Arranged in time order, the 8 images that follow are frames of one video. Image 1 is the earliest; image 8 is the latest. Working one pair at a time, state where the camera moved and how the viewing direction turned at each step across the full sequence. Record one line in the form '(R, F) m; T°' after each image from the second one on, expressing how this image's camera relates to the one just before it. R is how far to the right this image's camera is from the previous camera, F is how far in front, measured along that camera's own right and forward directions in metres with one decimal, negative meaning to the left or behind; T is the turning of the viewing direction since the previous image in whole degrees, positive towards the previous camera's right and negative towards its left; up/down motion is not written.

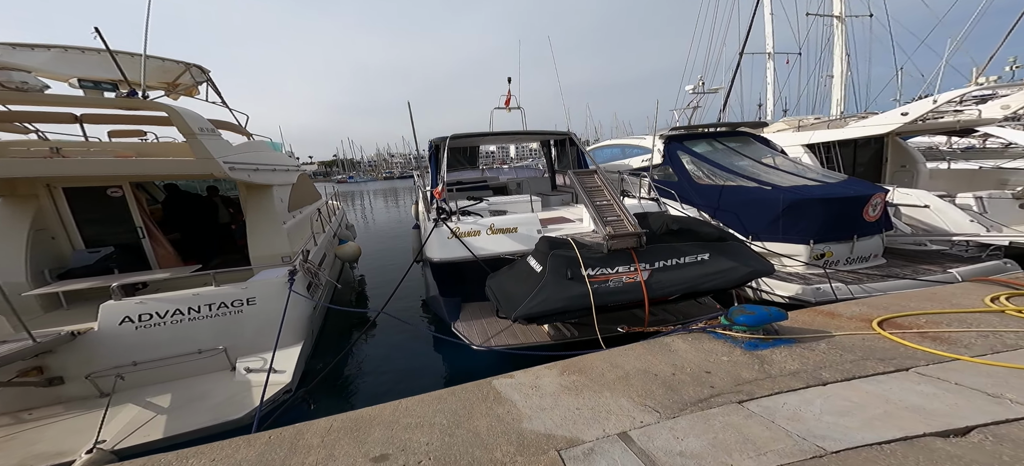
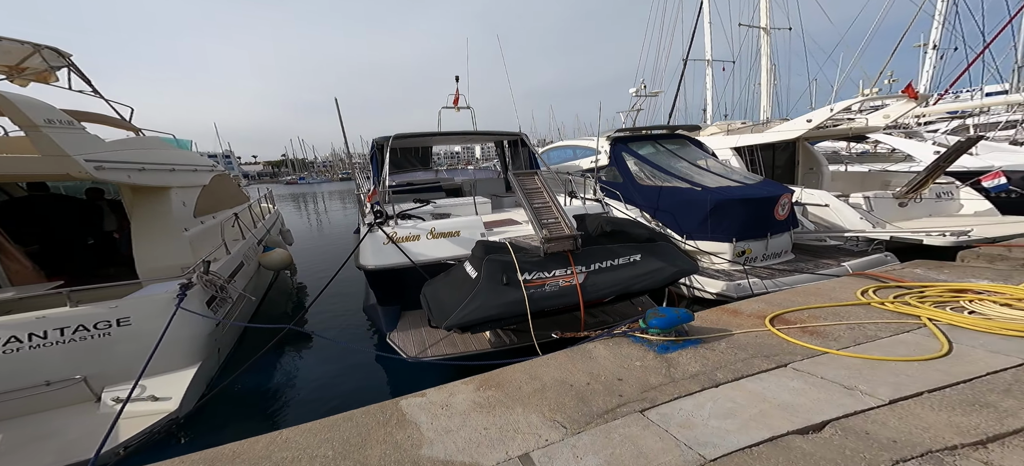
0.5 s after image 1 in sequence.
(+0.1, 0.0) m; +7°
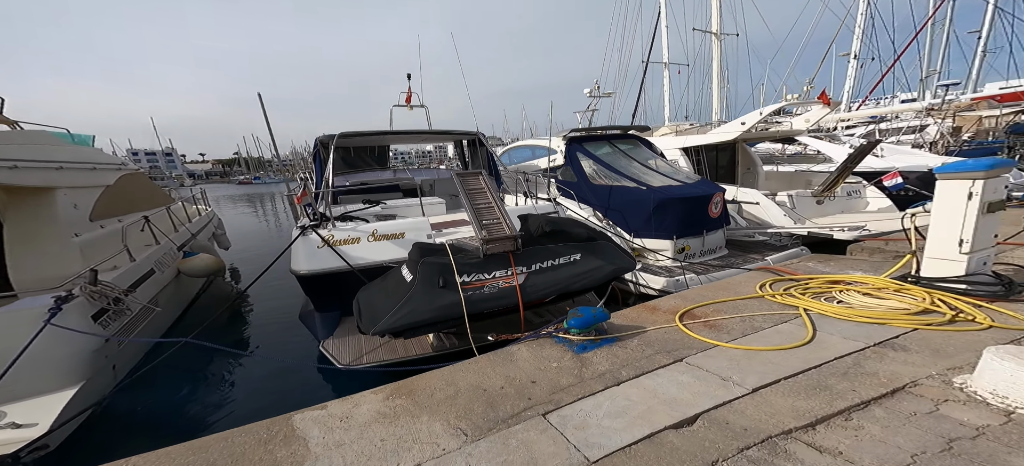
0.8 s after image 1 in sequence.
(+0.2, 0.0) m; +6°
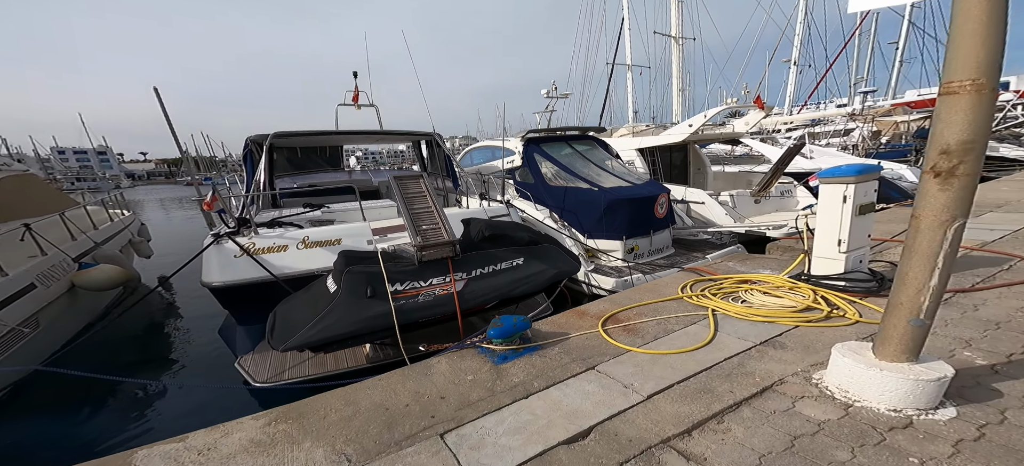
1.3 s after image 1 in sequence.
(+0.2, 0.0) m; +5°
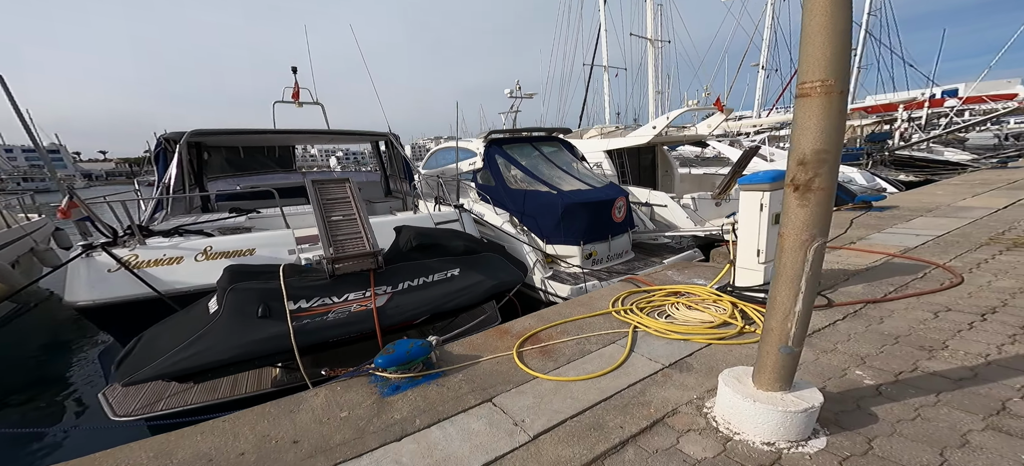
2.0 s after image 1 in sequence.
(+0.4, +0.1) m; +3°
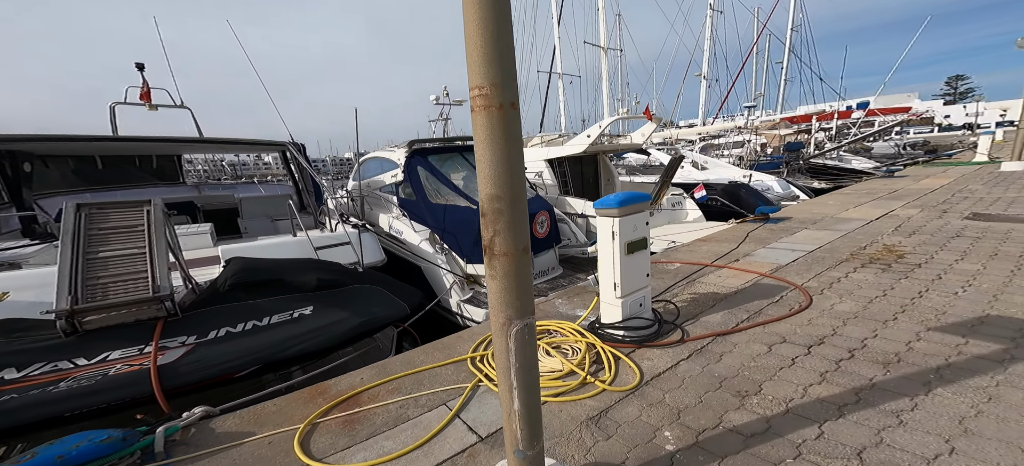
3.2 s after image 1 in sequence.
(+0.8, +0.2) m; +6°
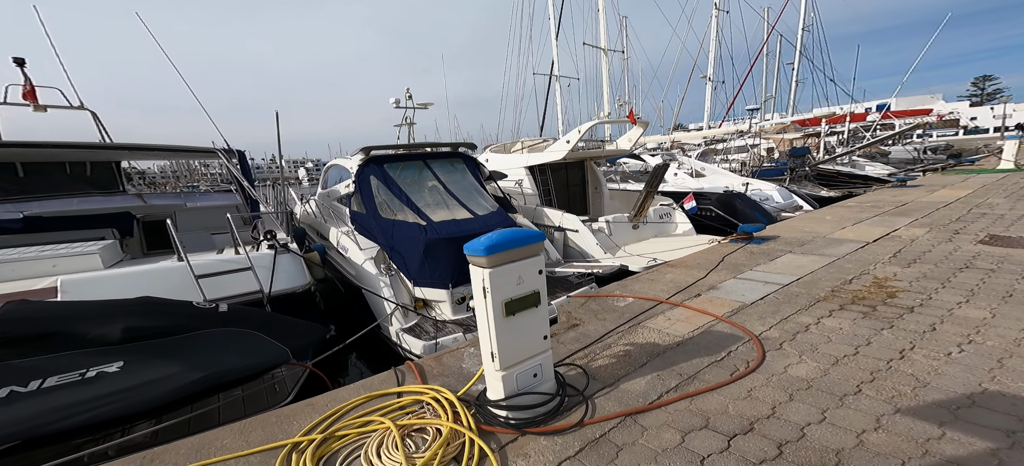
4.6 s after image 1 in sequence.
(+0.9, +0.7) m; -1°
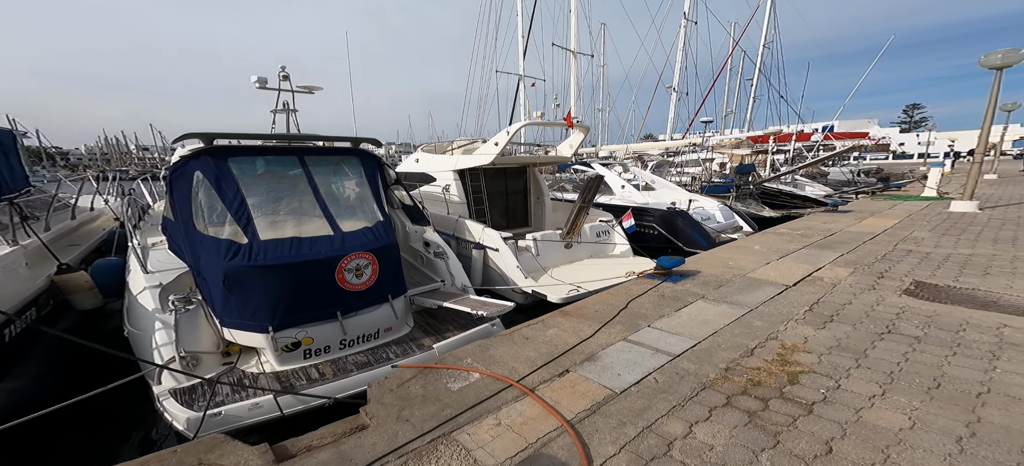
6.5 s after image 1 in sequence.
(+1.3, +1.3) m; +5°
